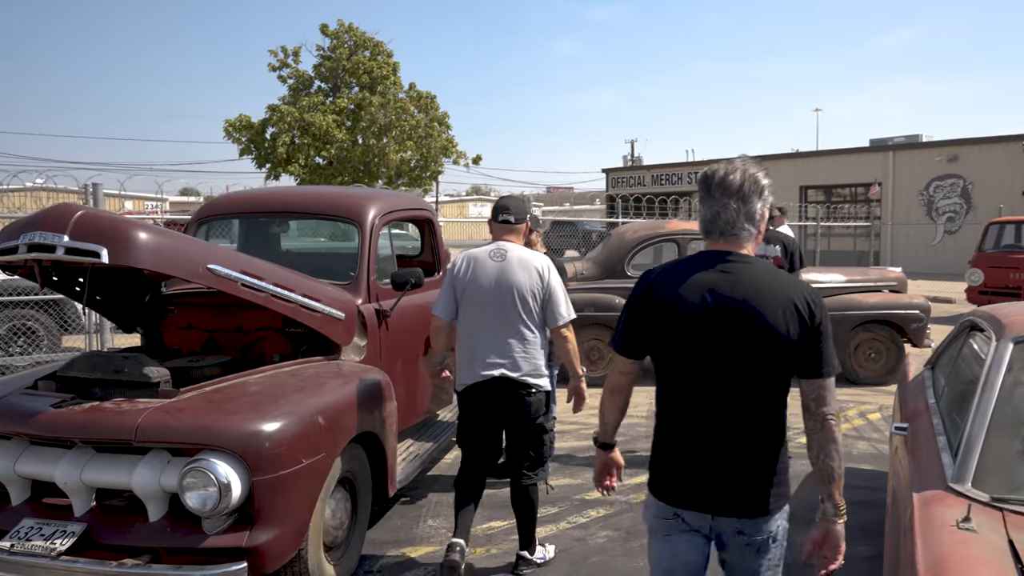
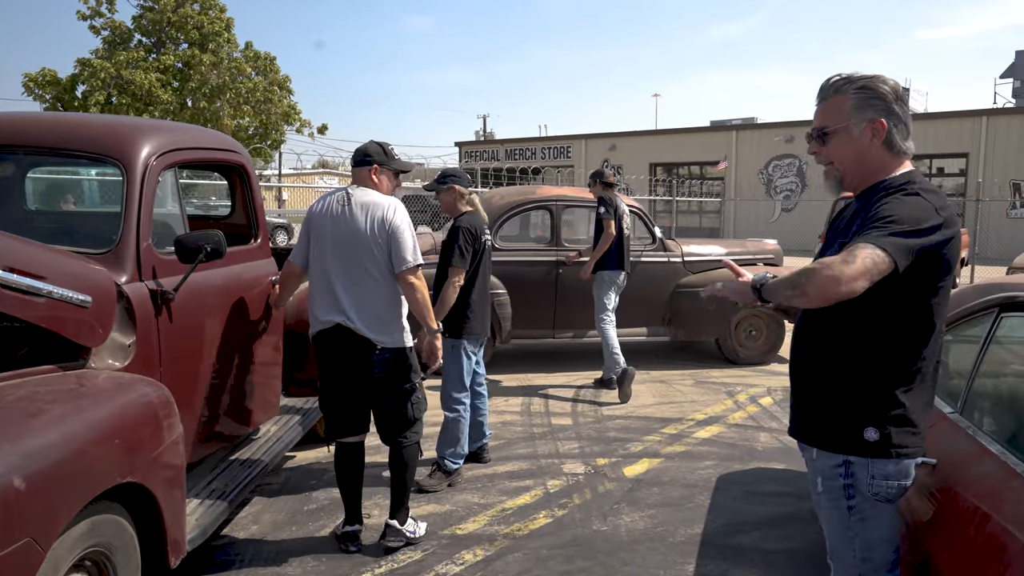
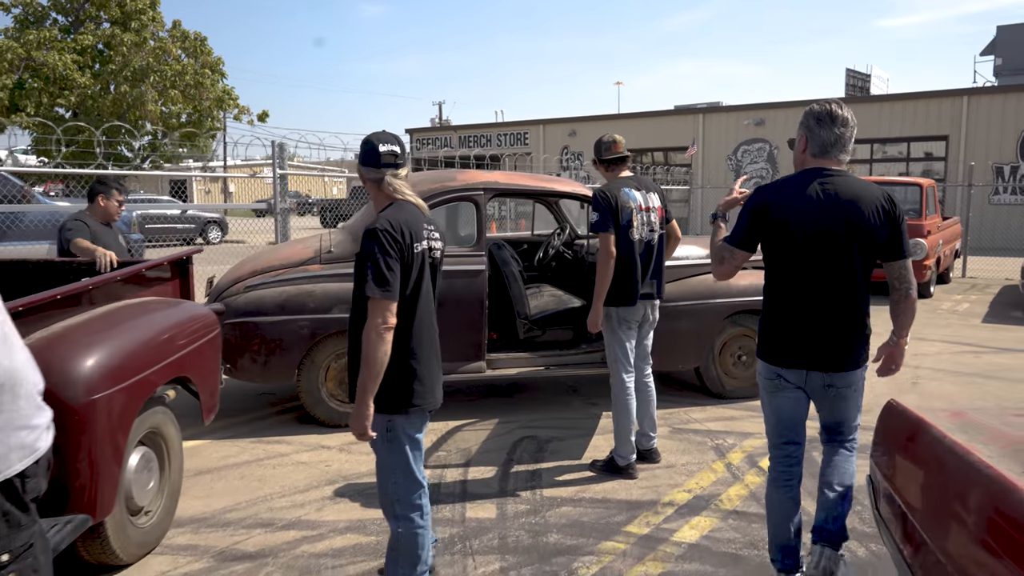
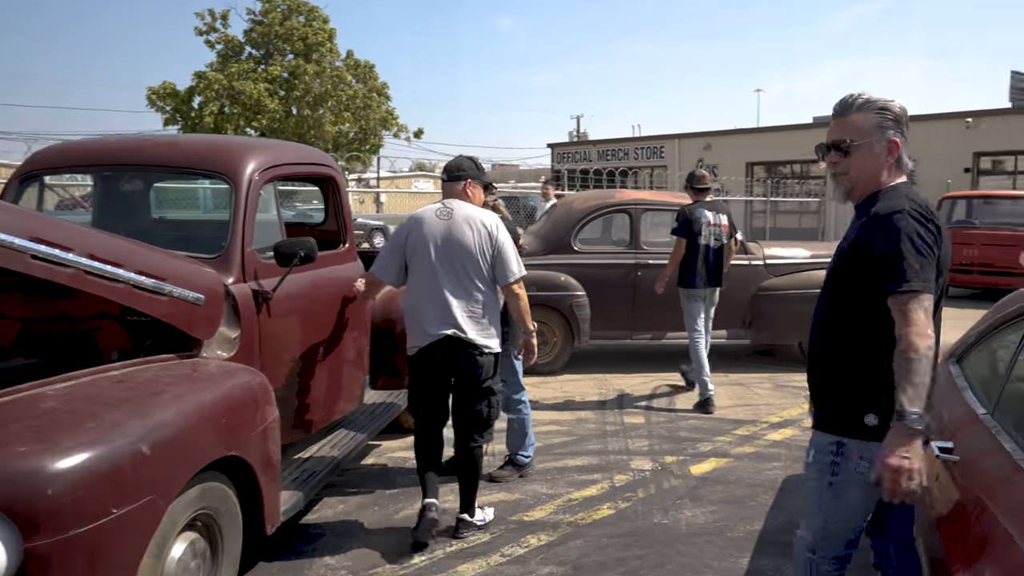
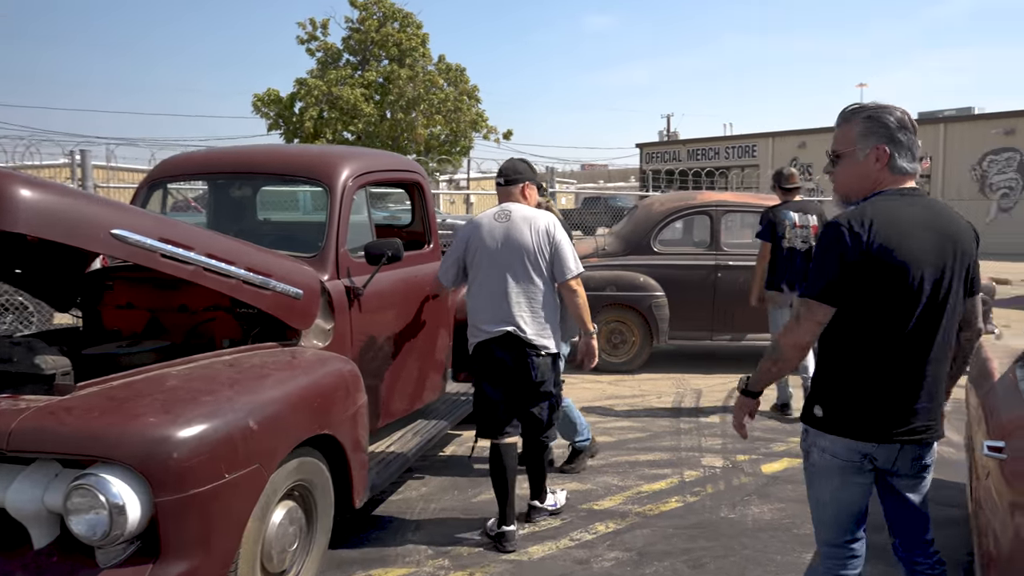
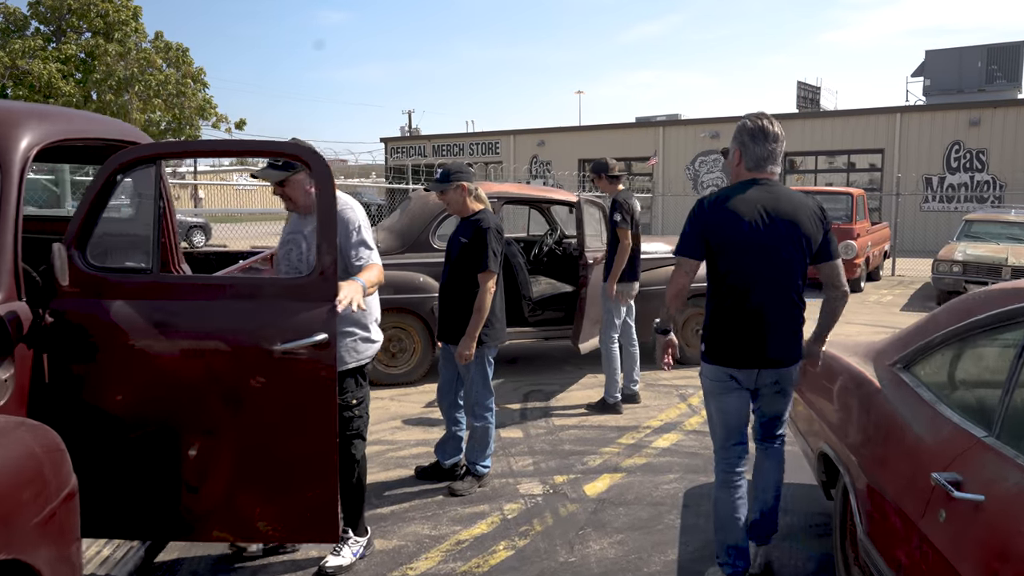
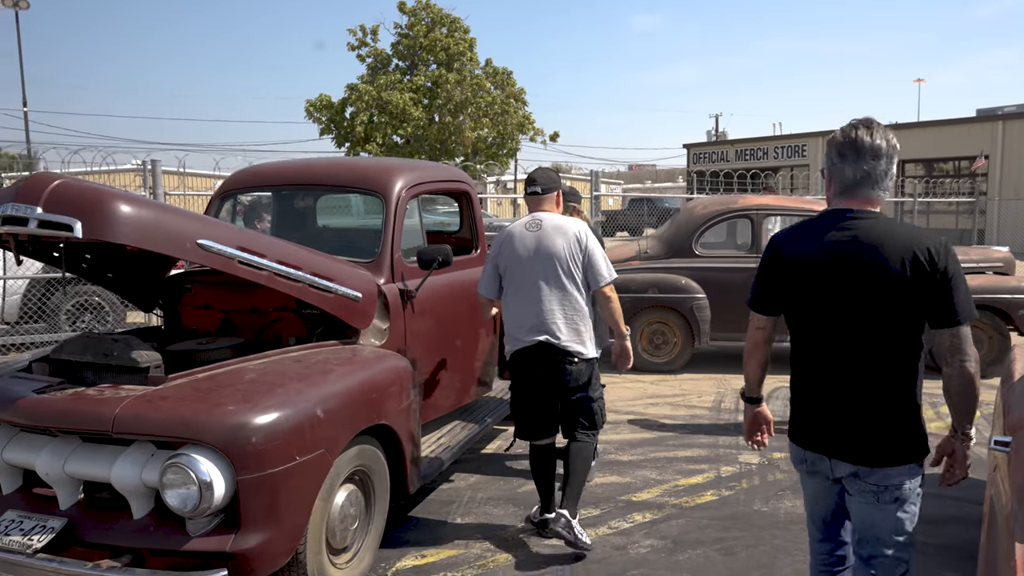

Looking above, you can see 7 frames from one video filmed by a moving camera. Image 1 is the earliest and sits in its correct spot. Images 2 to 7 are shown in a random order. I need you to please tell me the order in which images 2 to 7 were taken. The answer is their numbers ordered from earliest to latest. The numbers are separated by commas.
7, 5, 4, 2, 6, 3
